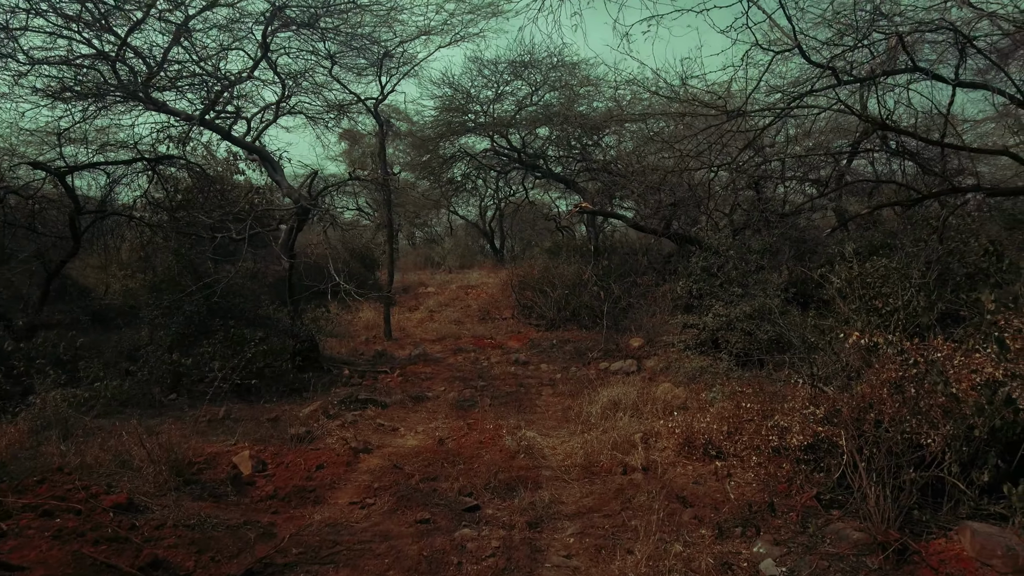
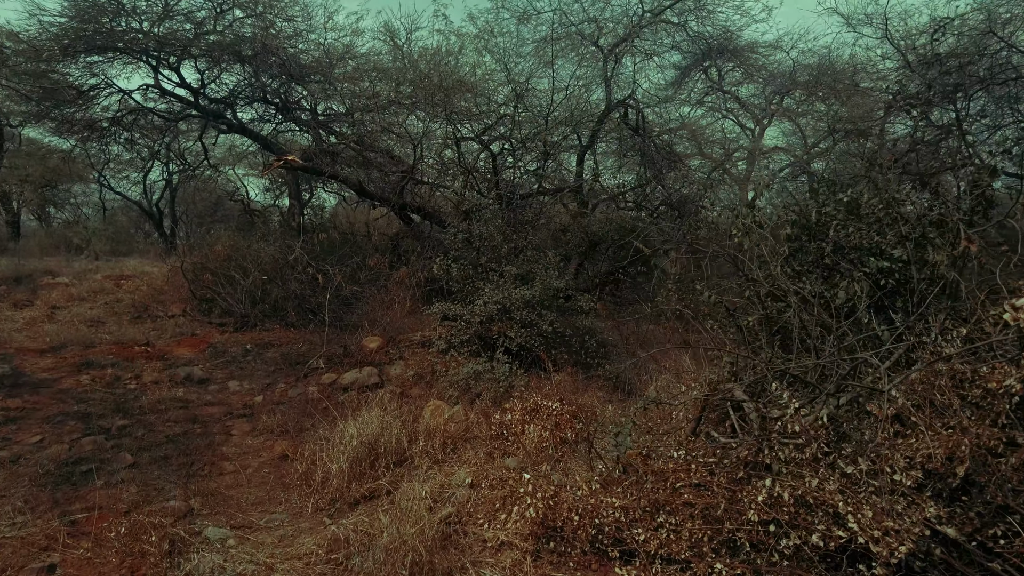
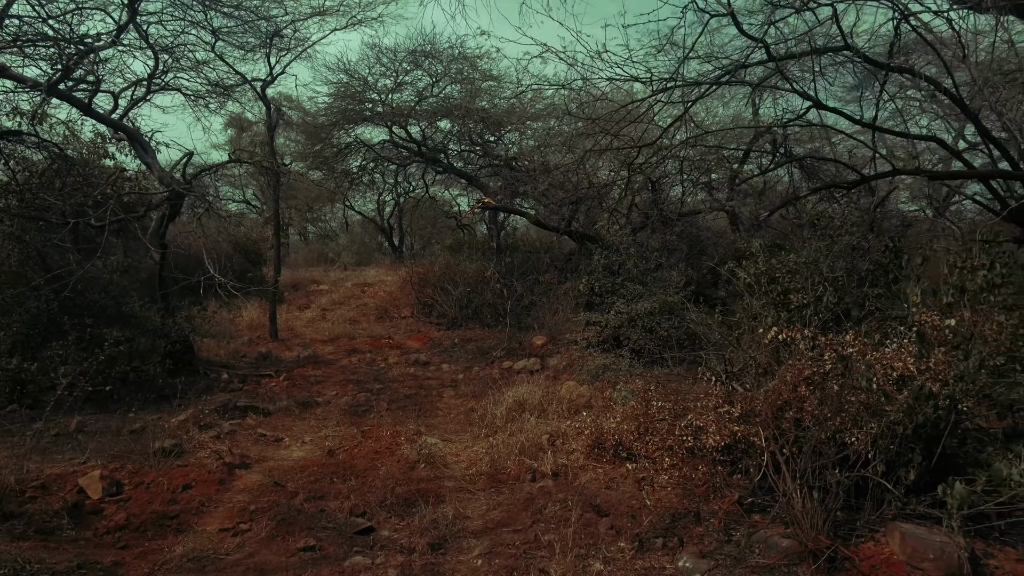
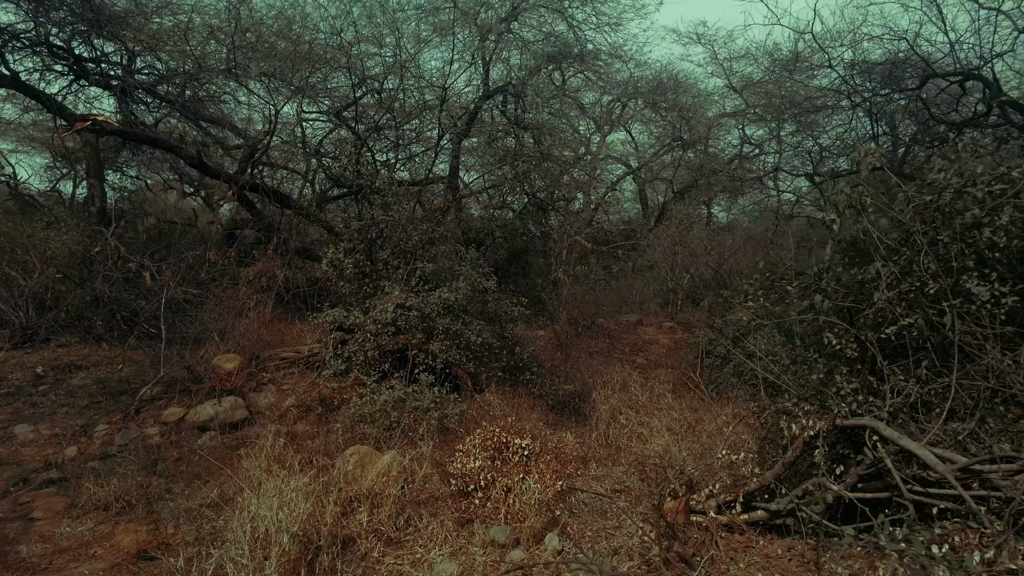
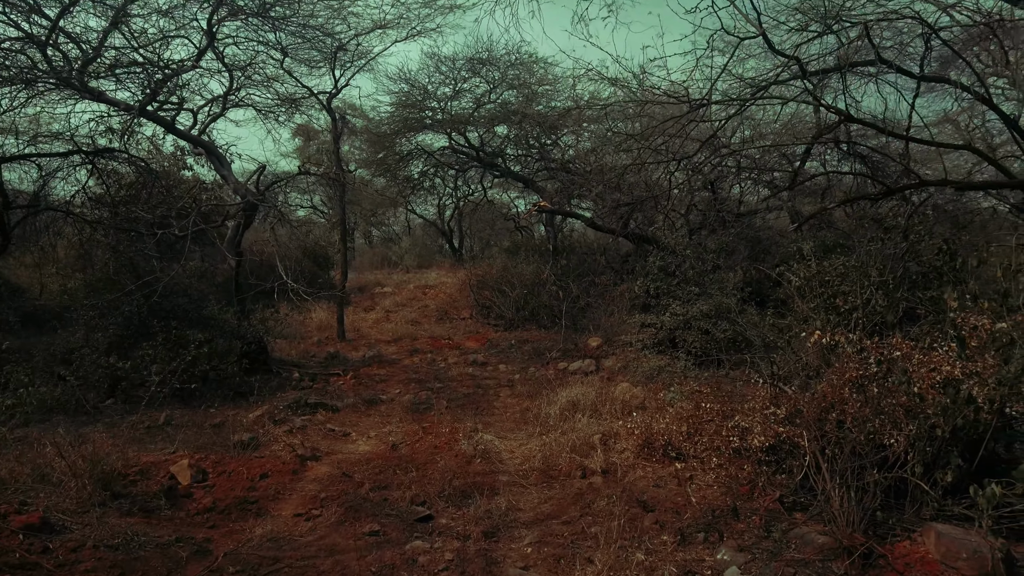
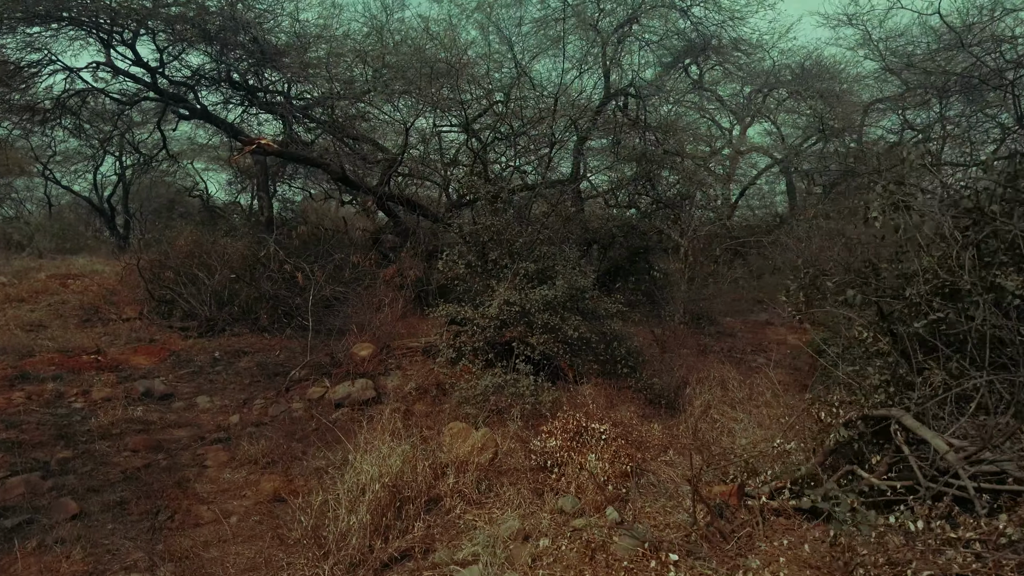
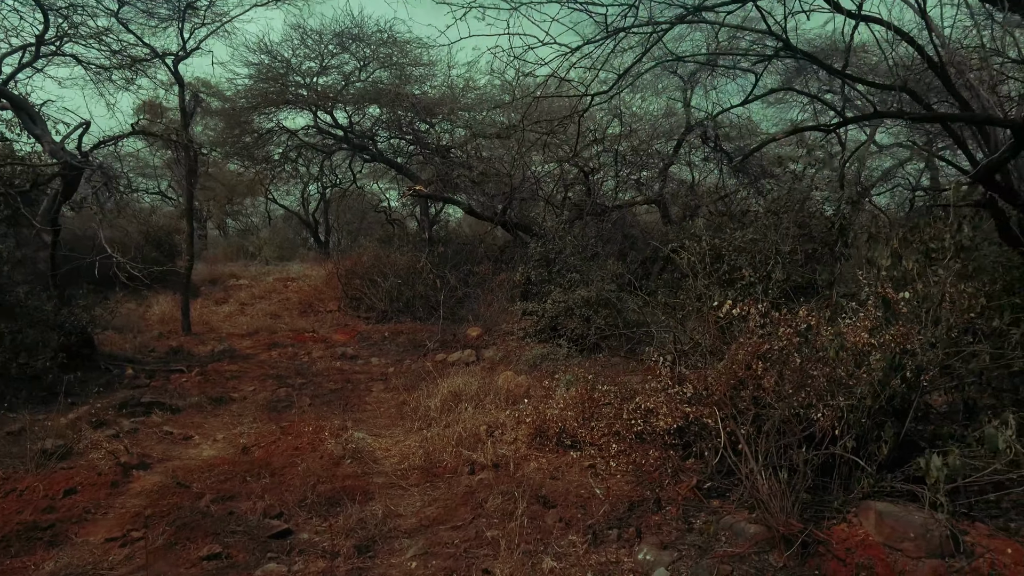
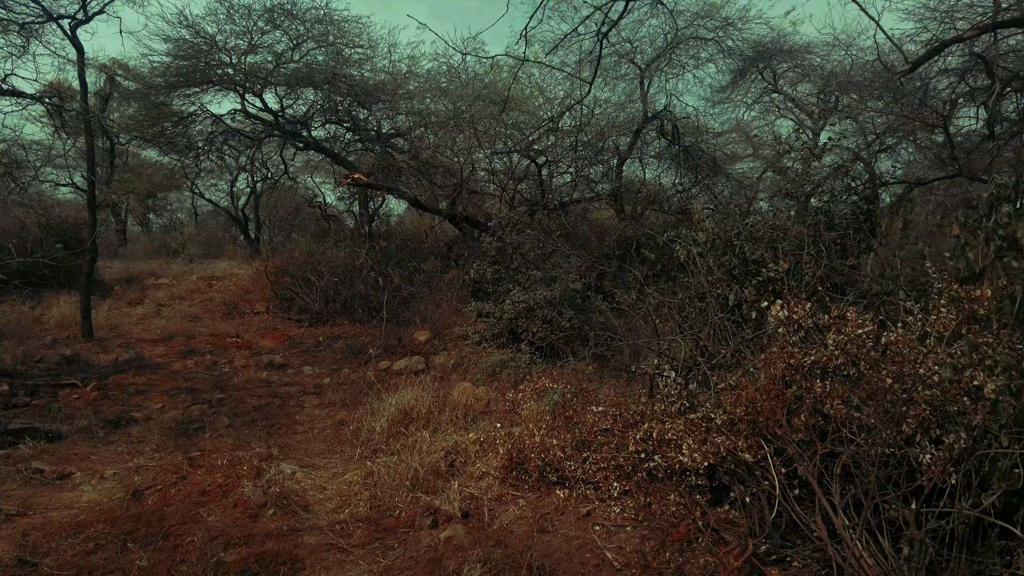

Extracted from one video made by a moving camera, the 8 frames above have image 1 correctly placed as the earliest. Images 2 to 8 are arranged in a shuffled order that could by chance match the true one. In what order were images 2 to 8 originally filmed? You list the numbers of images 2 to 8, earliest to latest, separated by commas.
5, 3, 7, 8, 2, 6, 4
